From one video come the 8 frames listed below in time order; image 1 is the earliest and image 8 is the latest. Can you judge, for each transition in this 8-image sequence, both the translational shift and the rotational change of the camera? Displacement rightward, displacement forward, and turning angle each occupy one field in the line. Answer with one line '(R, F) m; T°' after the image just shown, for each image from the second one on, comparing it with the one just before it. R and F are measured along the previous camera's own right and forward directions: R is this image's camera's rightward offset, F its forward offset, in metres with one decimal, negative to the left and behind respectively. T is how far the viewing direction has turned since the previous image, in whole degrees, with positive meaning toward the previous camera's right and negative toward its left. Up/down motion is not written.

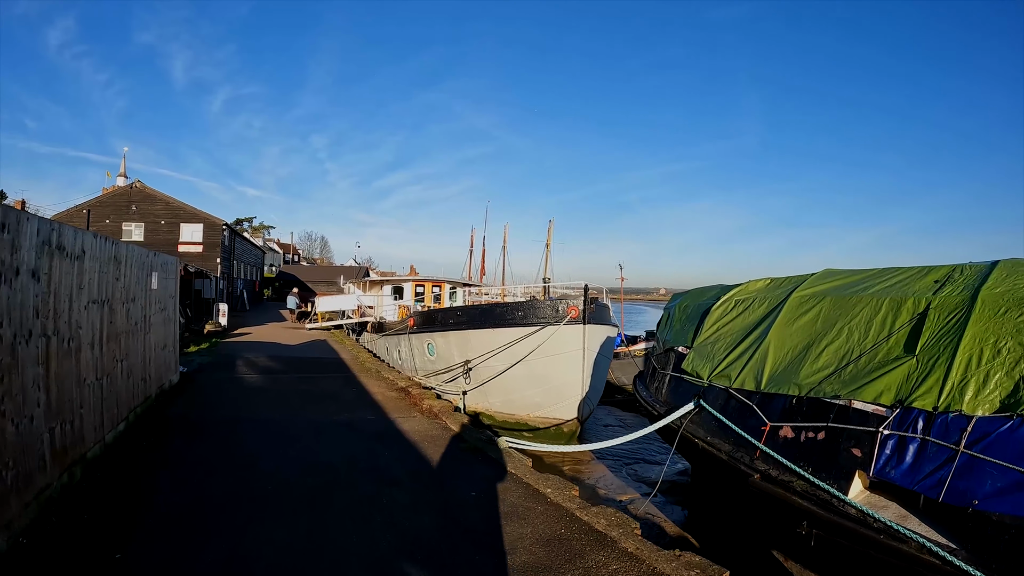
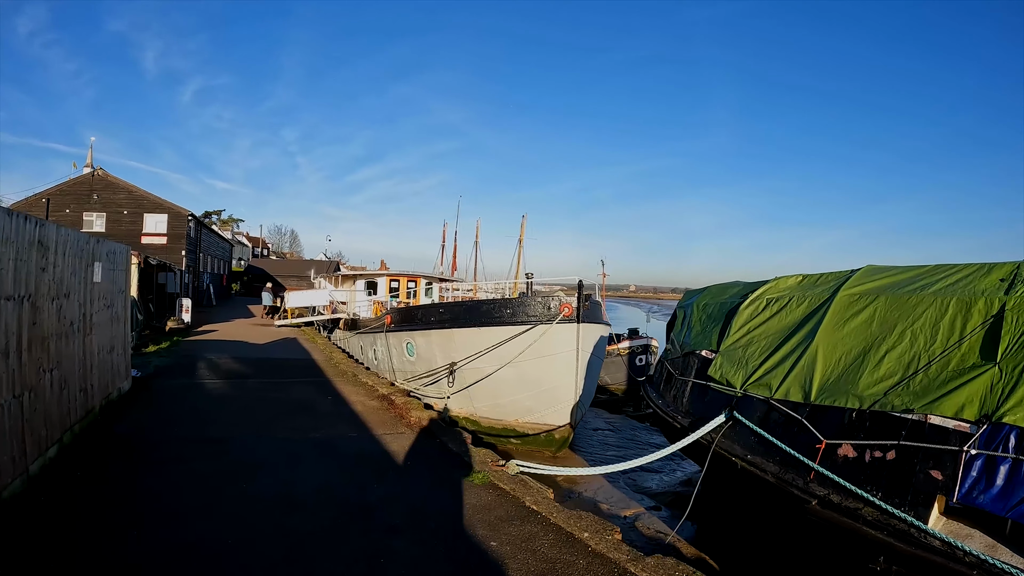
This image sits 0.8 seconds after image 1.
(-0.3, +0.7) m; +3°
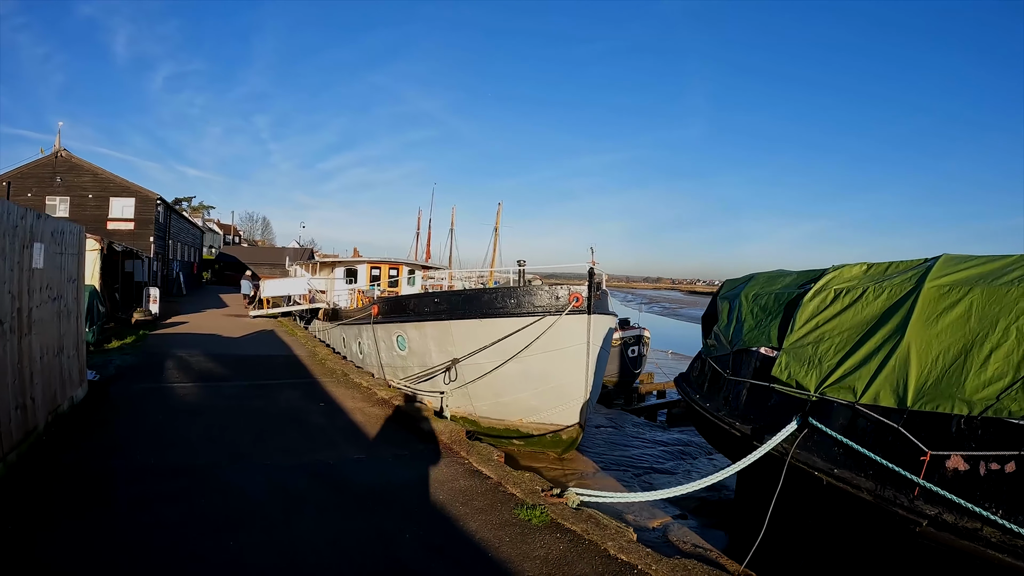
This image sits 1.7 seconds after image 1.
(-0.5, +0.8) m; +3°
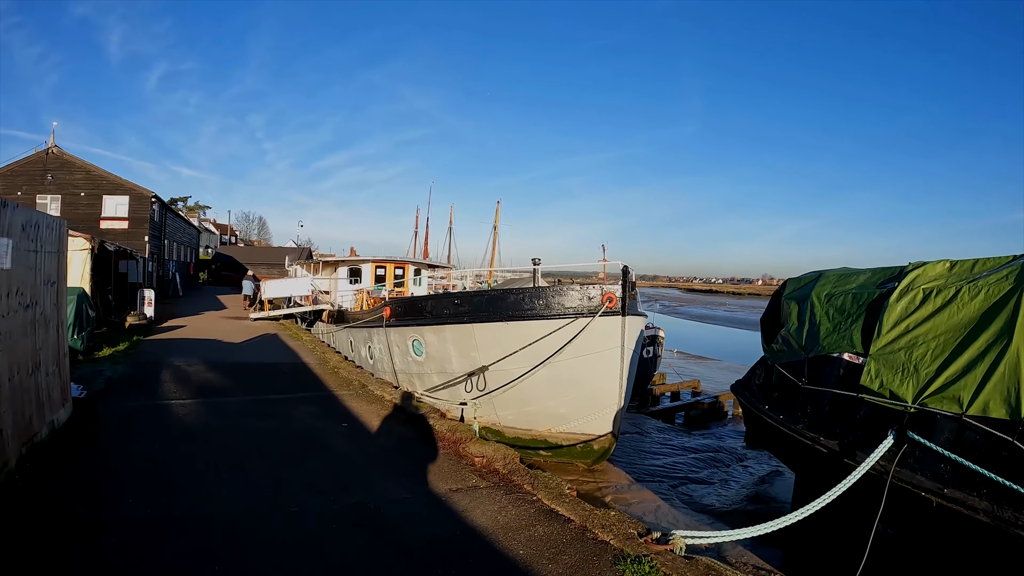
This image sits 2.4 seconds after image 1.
(-0.5, +0.7) m; 0°
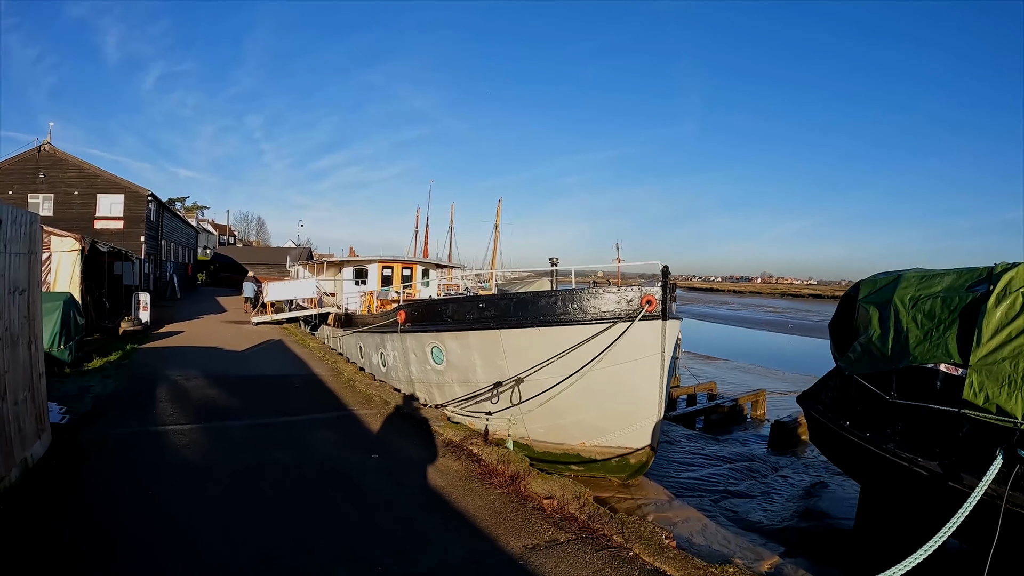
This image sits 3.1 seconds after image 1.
(-0.5, +0.7) m; 0°
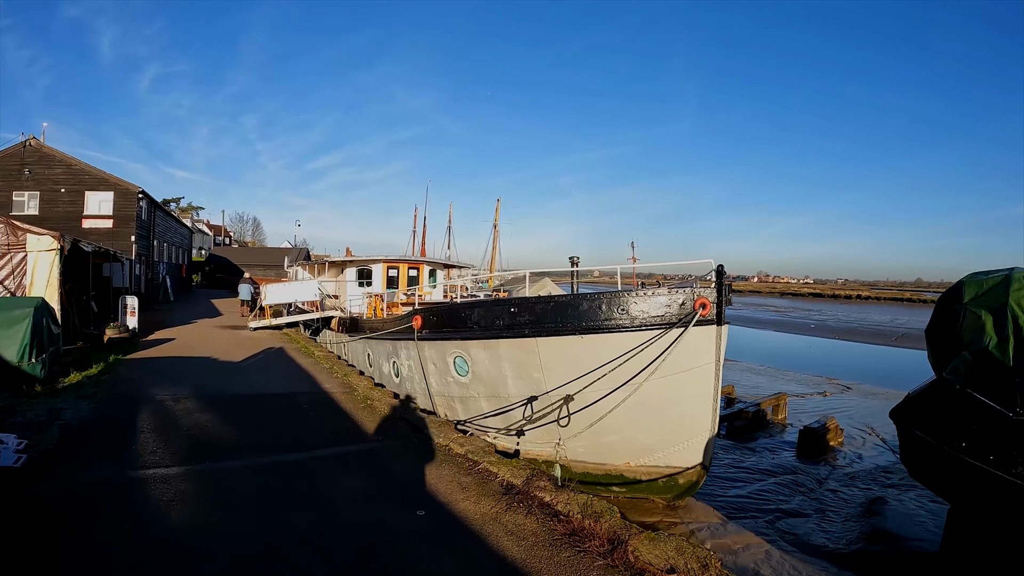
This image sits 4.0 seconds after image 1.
(-0.5, +0.9) m; 0°
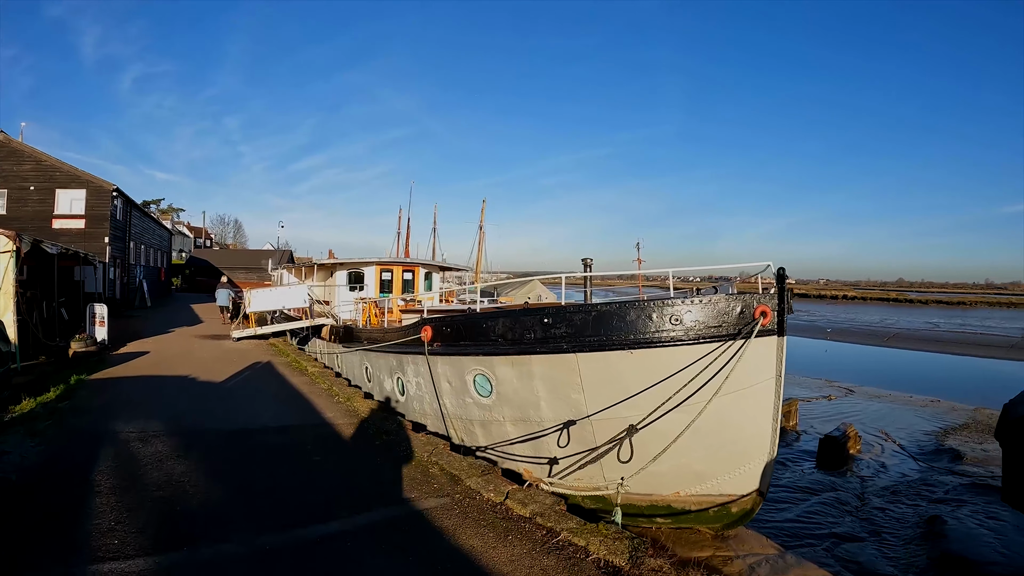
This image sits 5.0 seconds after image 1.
(-0.5, +0.9) m; +2°
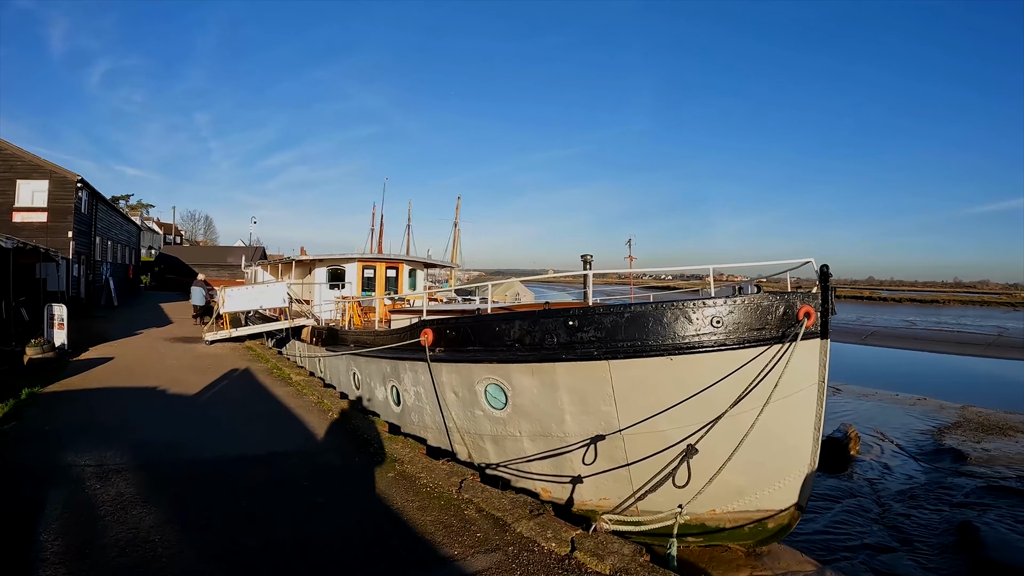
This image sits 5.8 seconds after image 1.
(-0.4, +0.7) m; +2°
